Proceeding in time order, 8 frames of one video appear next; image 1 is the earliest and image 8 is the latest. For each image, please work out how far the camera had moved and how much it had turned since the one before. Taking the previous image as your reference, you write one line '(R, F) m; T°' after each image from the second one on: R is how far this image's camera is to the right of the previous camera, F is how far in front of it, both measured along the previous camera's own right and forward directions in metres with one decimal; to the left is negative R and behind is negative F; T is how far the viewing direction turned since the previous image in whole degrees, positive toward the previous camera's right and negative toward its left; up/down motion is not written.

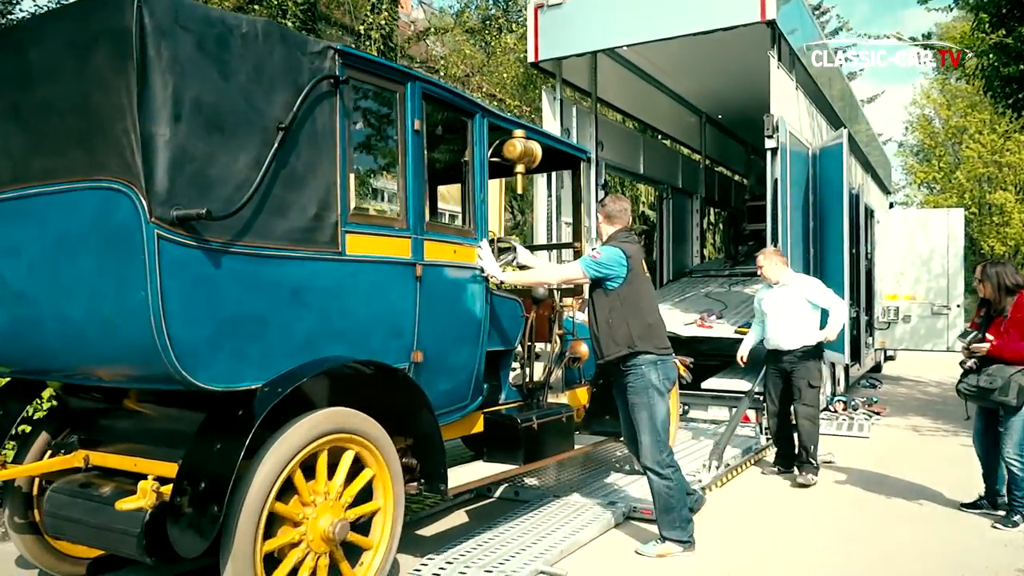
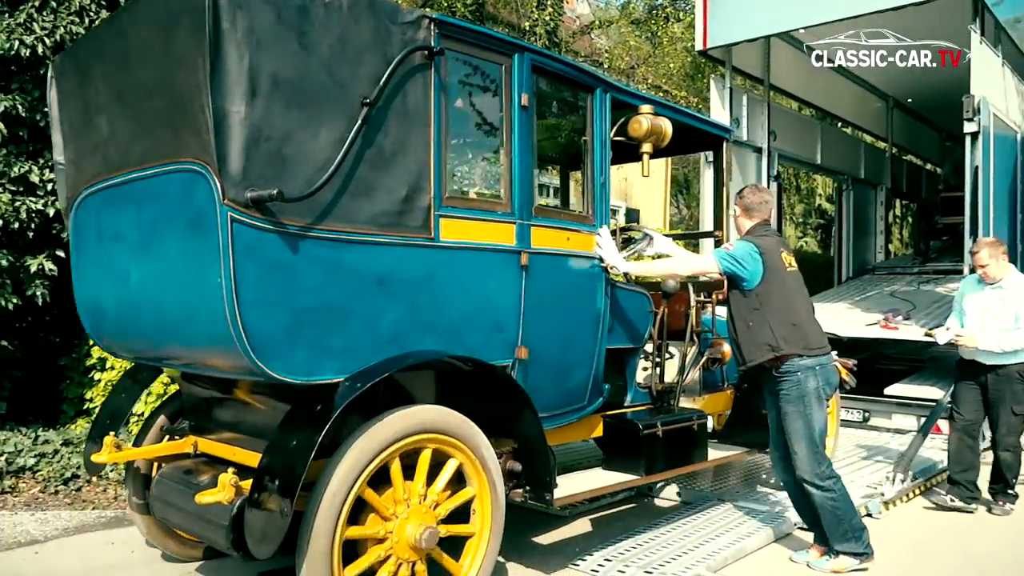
(+0.2, +0.4) m; -12°
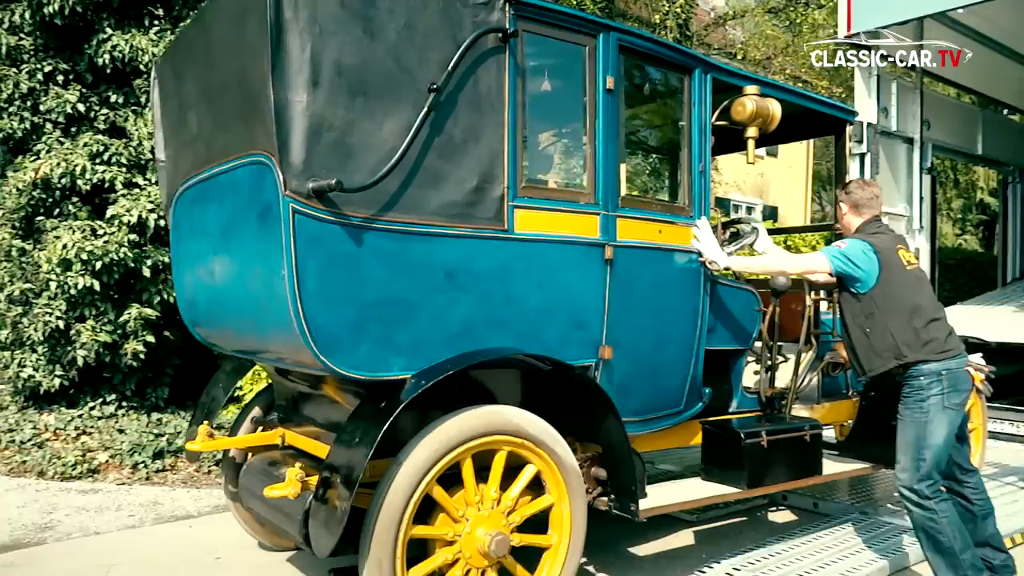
(+0.2, +0.2) m; -9°
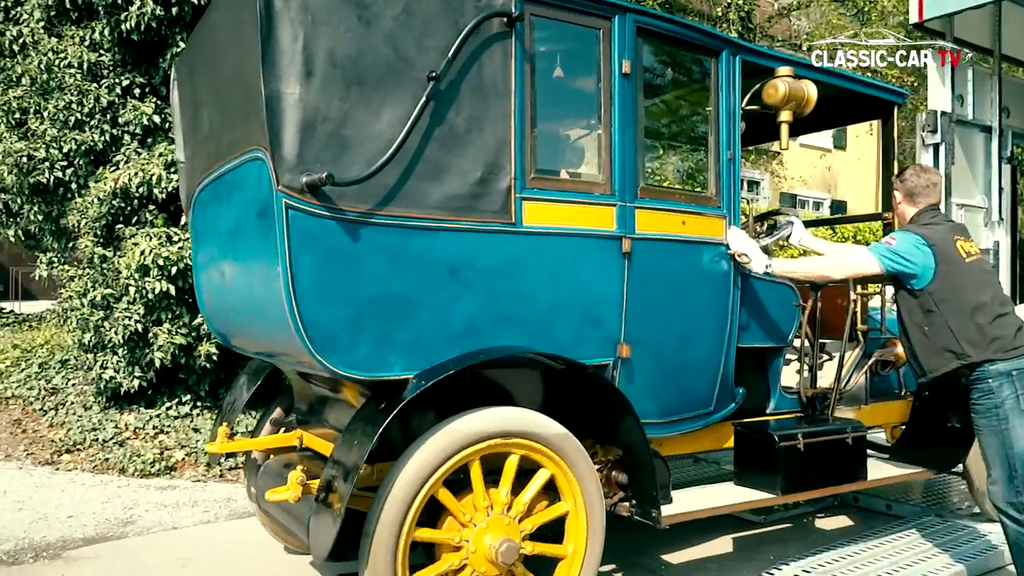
(+0.2, +0.1) m; -4°
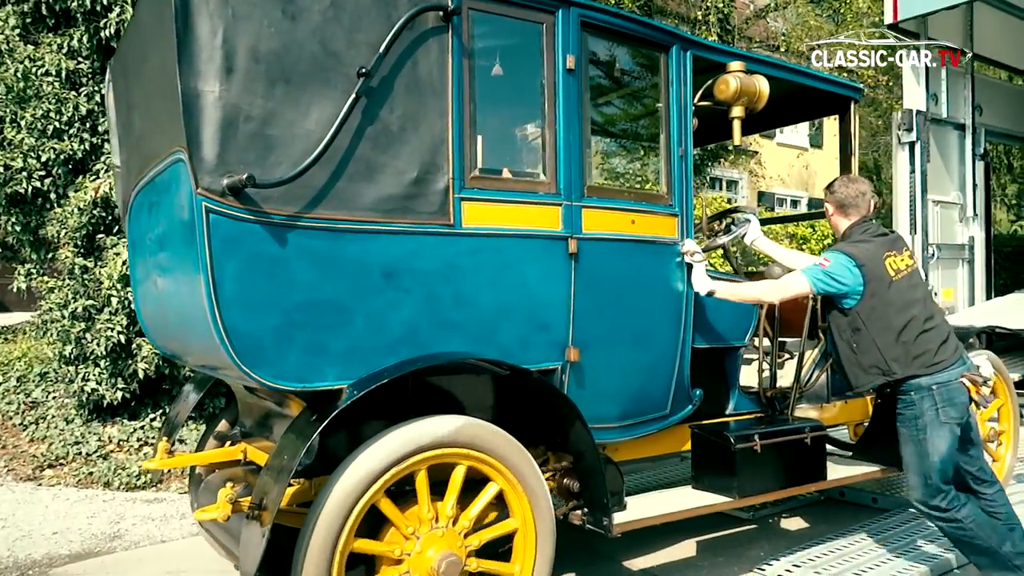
(+0.1, +0.1) m; +1°
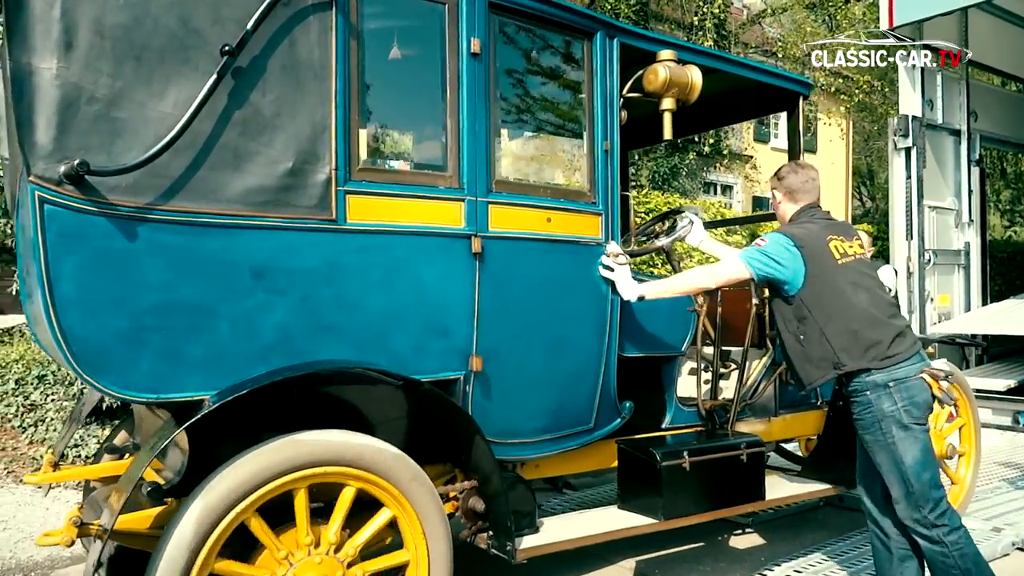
(+0.3, +0.2) m; 0°
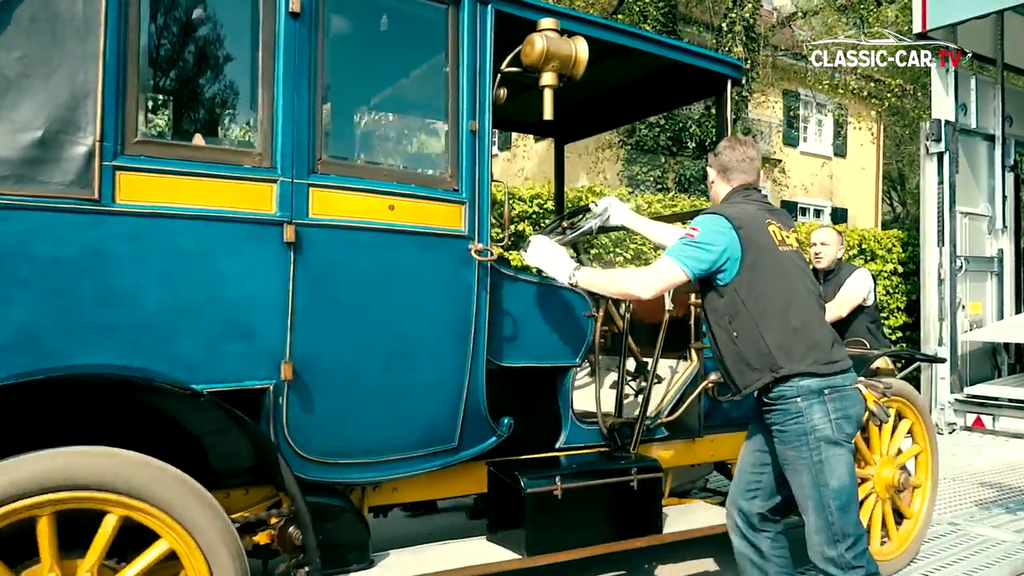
(+0.6, +0.4) m; -2°
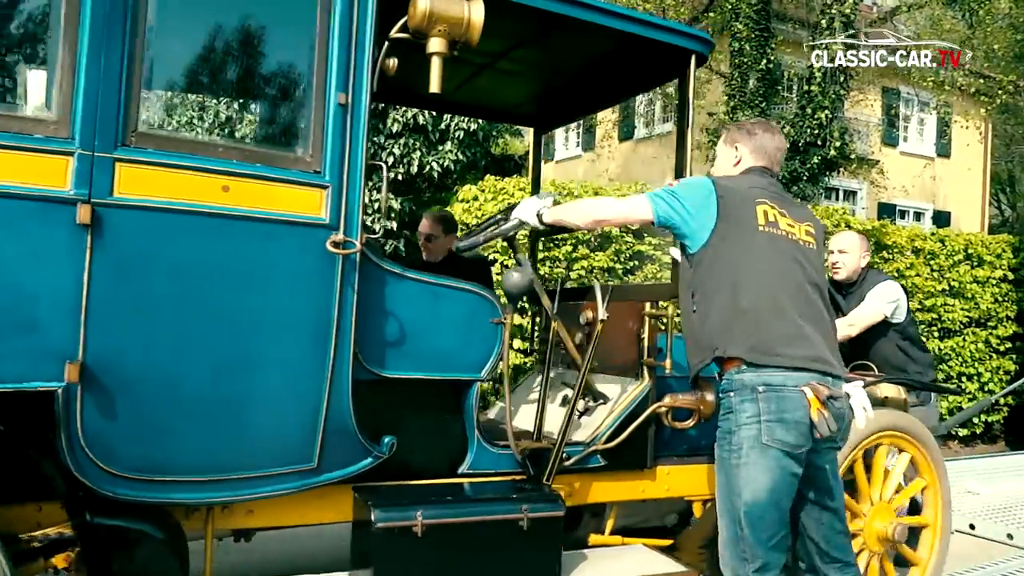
(+0.6, +0.4) m; -6°
